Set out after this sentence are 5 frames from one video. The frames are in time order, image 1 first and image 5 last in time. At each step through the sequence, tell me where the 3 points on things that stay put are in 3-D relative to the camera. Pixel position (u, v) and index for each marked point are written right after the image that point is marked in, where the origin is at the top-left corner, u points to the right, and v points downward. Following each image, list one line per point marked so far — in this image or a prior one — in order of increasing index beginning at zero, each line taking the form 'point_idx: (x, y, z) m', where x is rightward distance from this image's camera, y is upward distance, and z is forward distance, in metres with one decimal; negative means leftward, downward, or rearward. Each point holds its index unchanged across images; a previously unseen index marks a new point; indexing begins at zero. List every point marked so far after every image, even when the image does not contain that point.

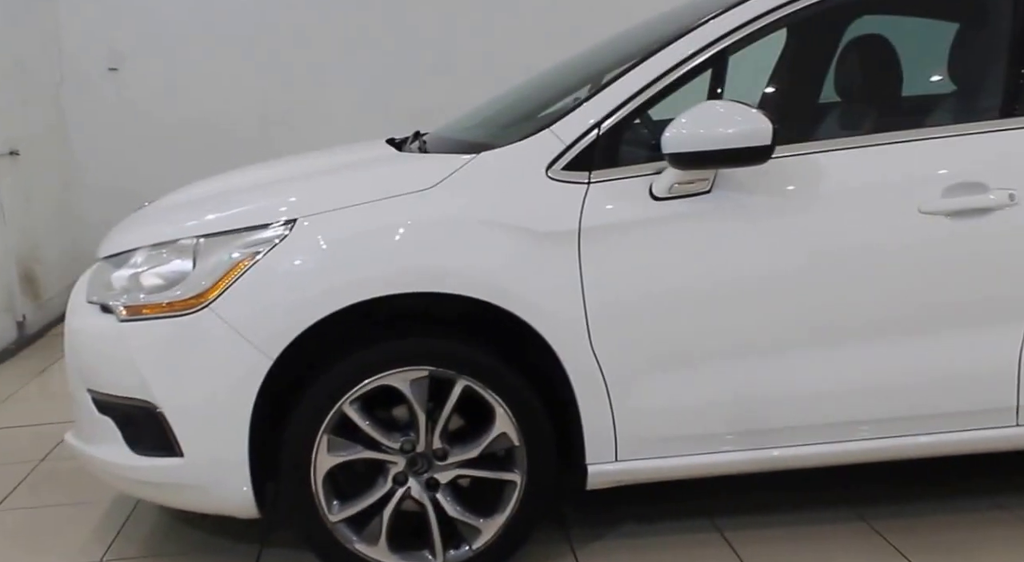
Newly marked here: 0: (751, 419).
0: (+0.5, -0.3, +2.3) m
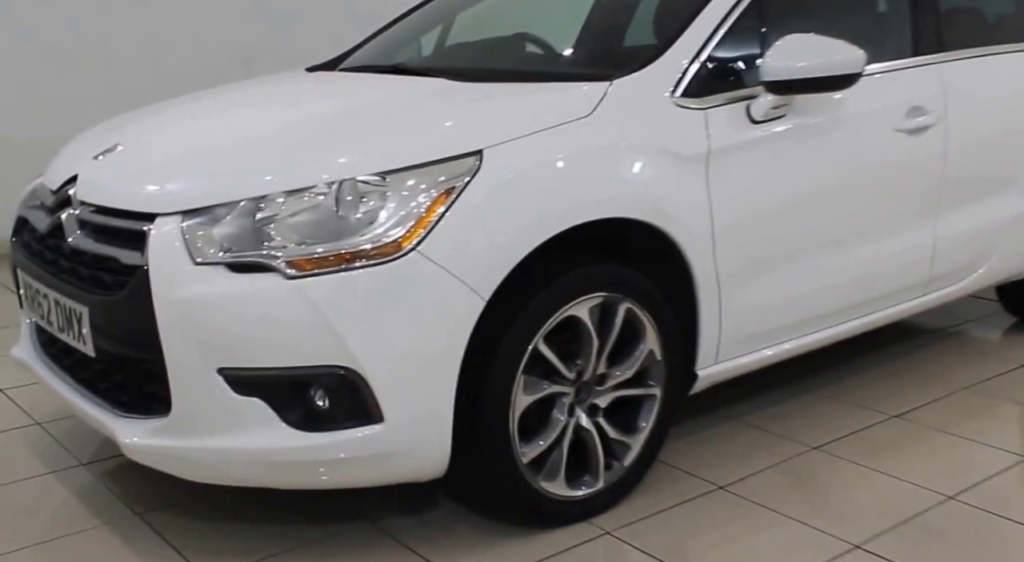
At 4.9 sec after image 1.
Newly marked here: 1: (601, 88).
0: (+0.7, -0.1, +2.7) m
1: (+0.2, +0.4, +2.3) m
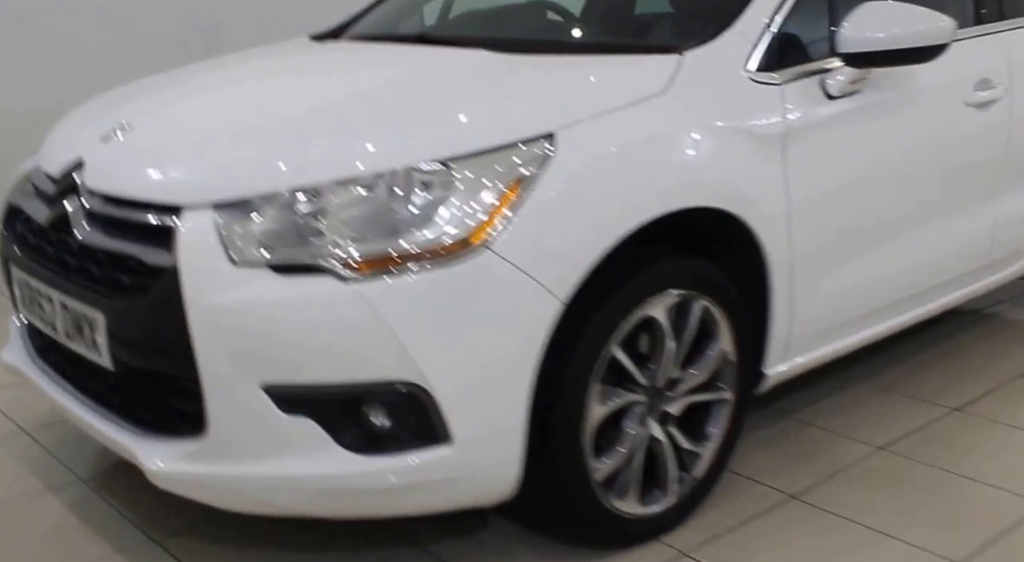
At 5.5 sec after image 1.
0: (+0.8, -0.1, +2.5) m
1: (+0.3, +0.4, +2.1) m
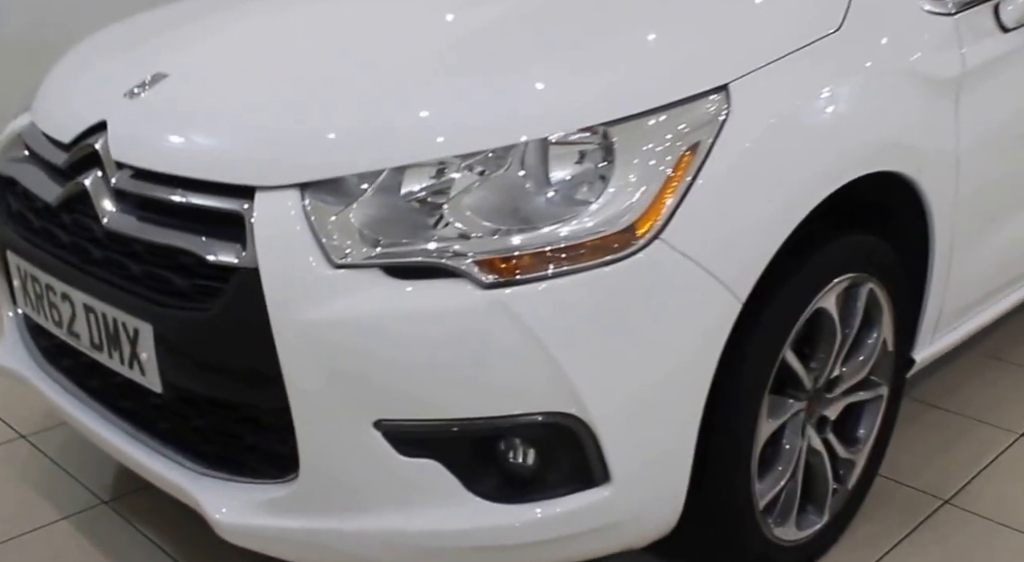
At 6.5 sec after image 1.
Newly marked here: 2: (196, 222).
0: (+1.0, 0.0, +2.1) m
1: (+0.5, +0.5, +1.7) m
2: (-0.4, +0.1, +1.5) m
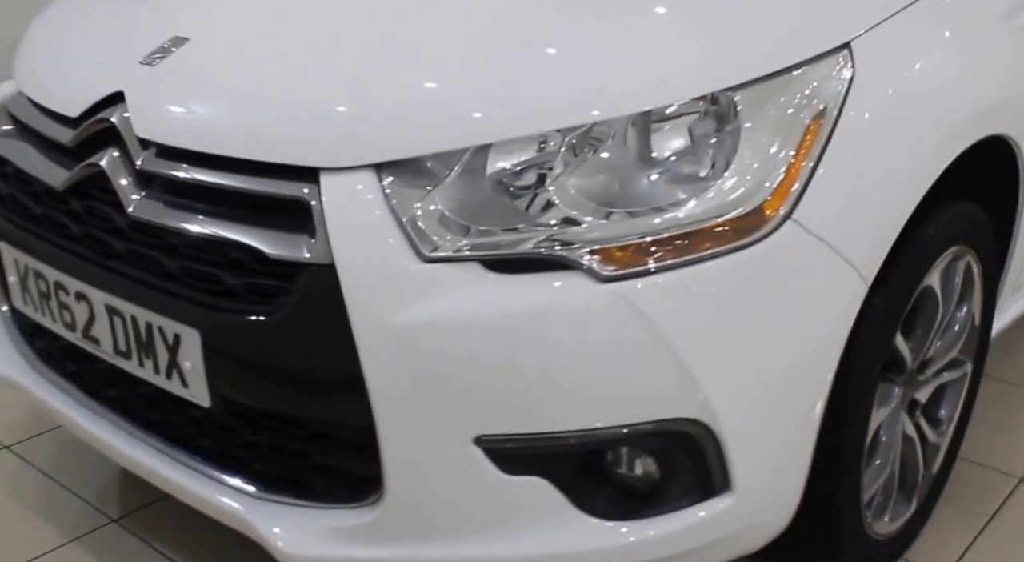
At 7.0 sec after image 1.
0: (+1.1, +0.1, +2.0) m
1: (+0.6, +0.5, +1.6) m
2: (-0.3, +0.1, +1.3) m
